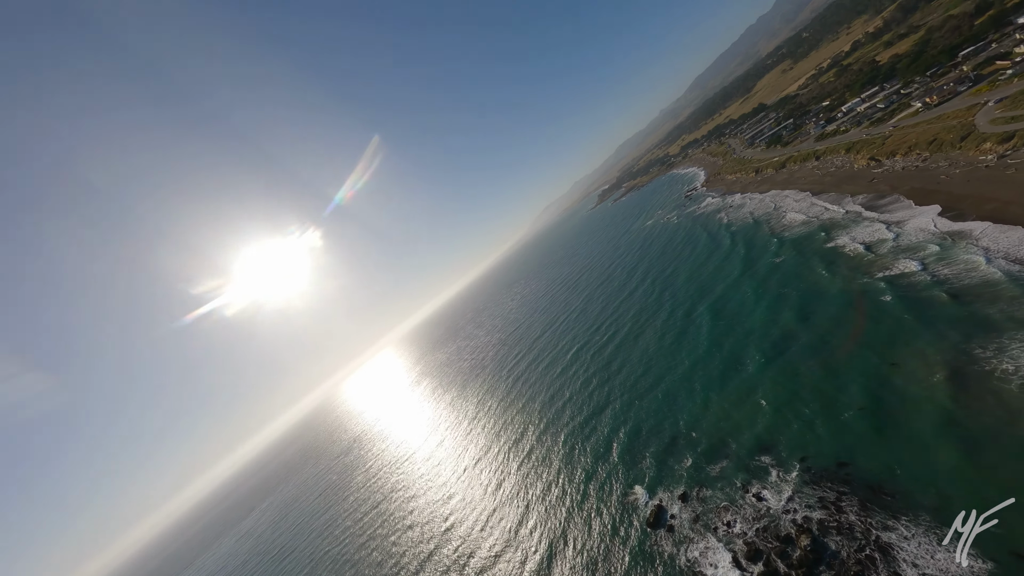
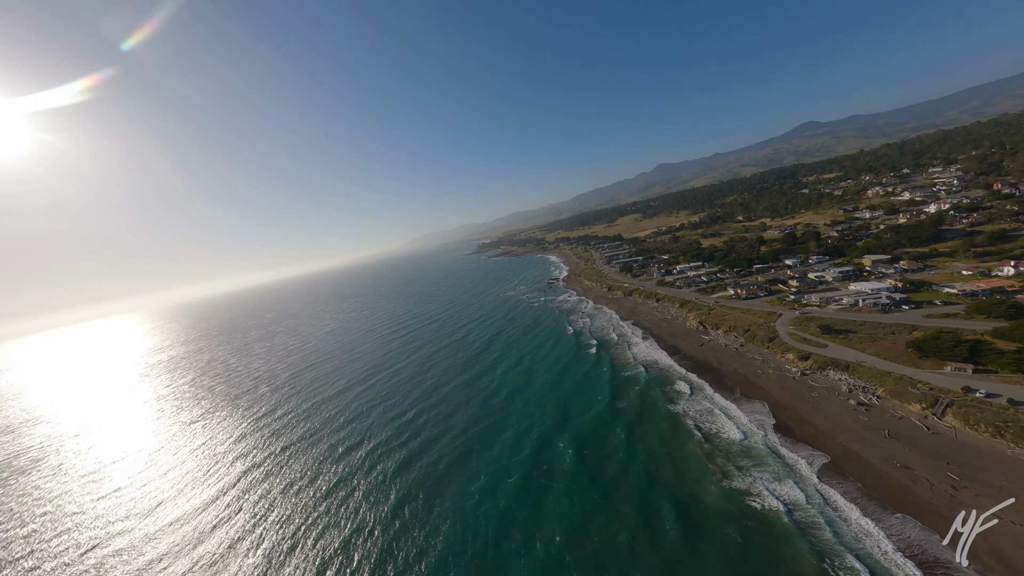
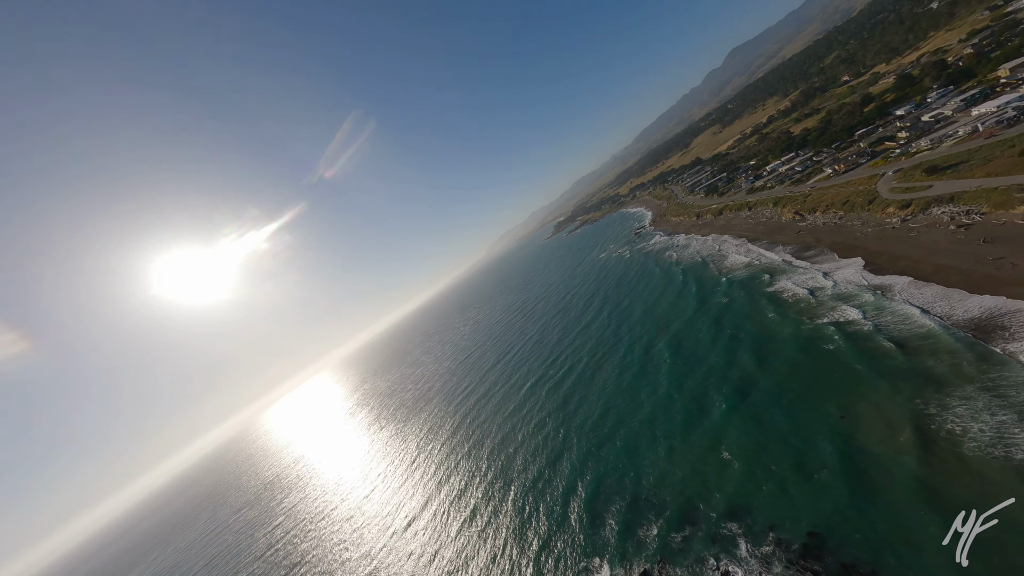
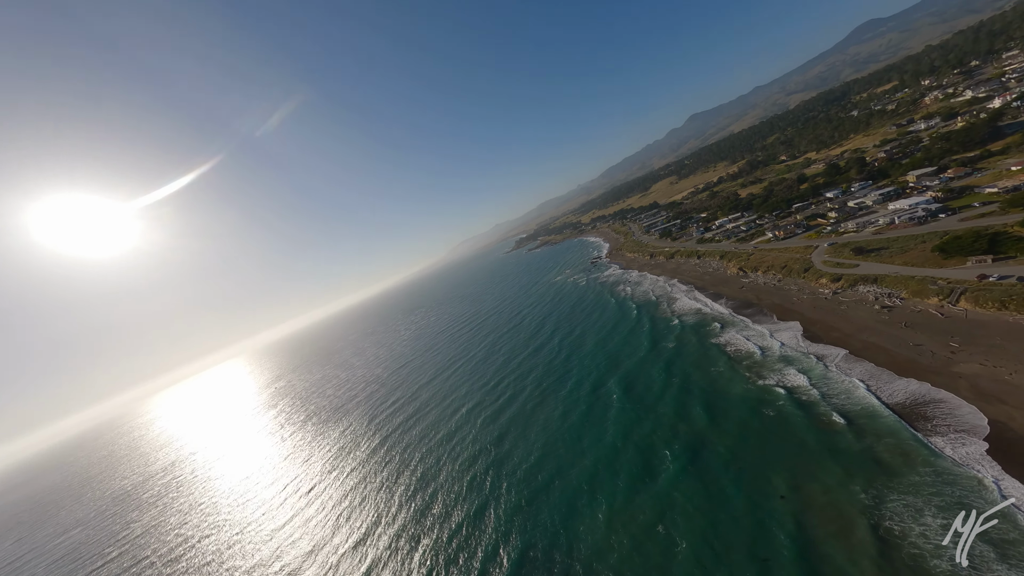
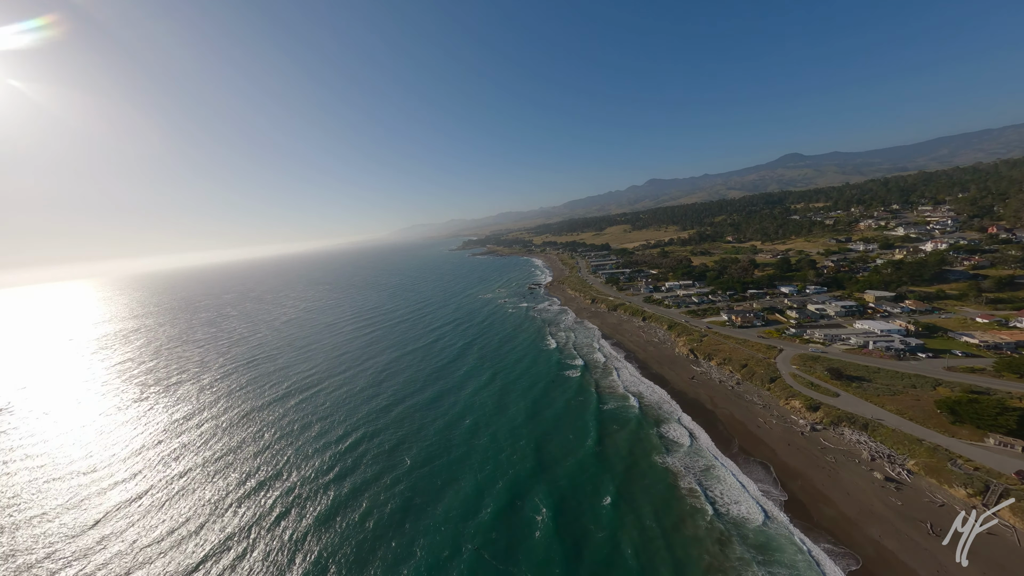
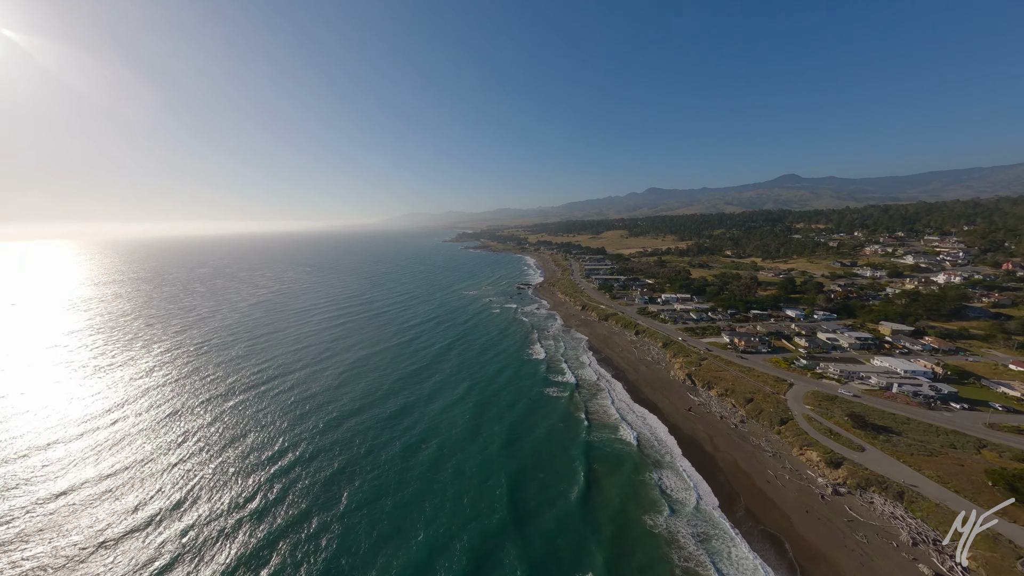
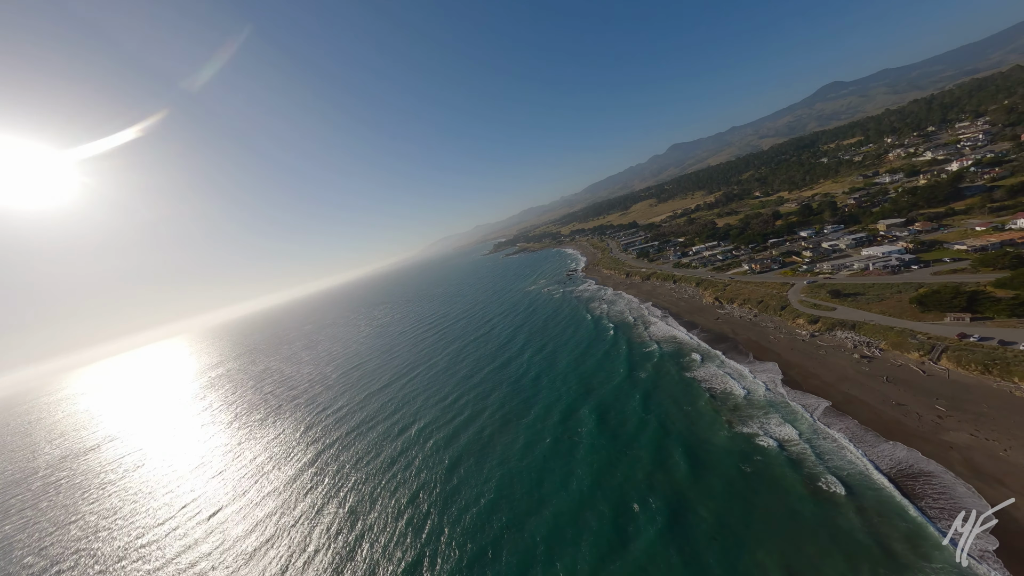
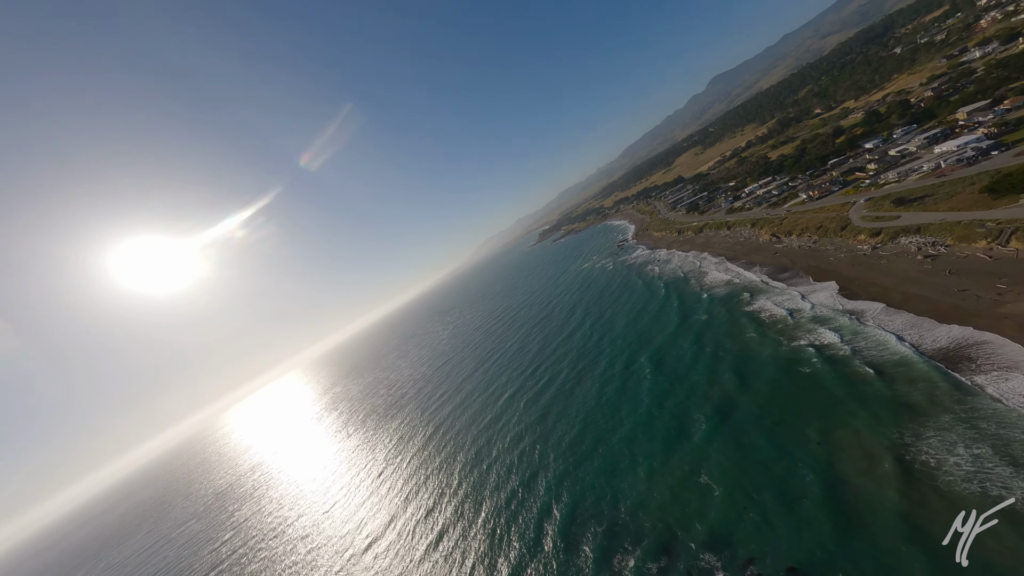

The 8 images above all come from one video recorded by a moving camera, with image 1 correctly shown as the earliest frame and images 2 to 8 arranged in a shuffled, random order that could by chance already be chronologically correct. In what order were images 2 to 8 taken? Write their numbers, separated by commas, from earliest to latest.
3, 8, 4, 7, 2, 5, 6
